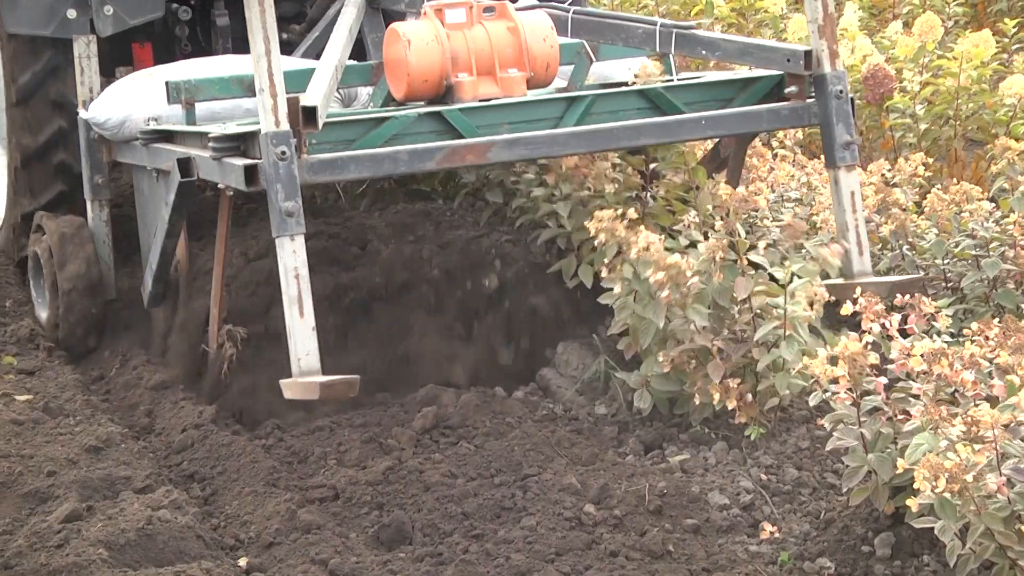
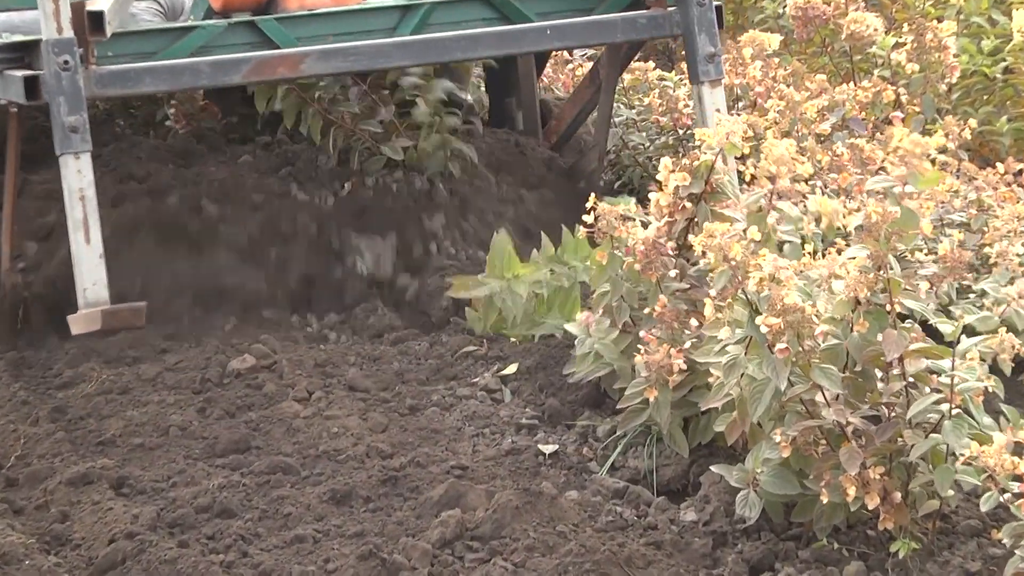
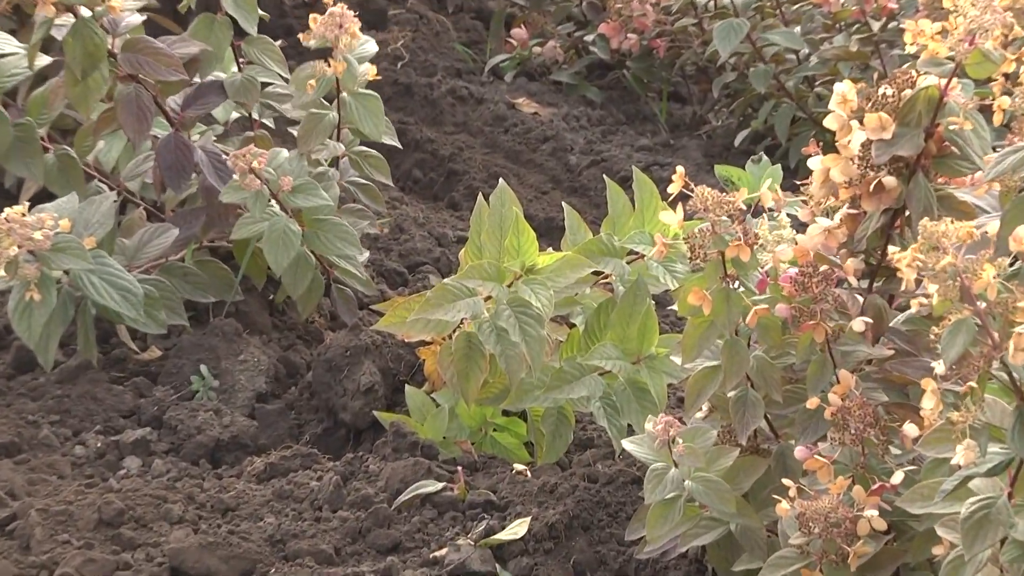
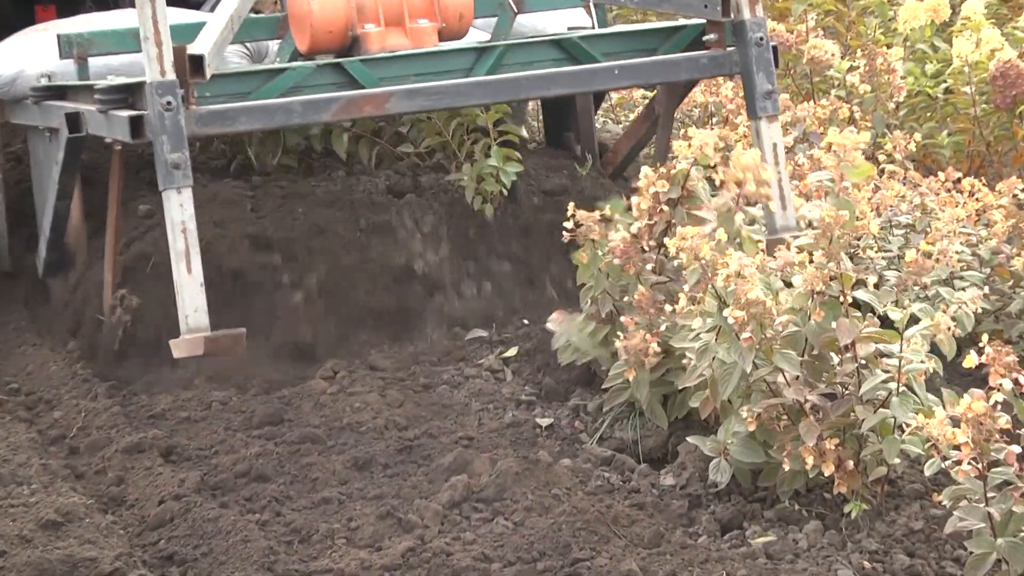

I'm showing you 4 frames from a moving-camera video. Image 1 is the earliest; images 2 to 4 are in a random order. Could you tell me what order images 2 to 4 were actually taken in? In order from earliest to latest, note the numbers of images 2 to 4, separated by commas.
4, 2, 3
